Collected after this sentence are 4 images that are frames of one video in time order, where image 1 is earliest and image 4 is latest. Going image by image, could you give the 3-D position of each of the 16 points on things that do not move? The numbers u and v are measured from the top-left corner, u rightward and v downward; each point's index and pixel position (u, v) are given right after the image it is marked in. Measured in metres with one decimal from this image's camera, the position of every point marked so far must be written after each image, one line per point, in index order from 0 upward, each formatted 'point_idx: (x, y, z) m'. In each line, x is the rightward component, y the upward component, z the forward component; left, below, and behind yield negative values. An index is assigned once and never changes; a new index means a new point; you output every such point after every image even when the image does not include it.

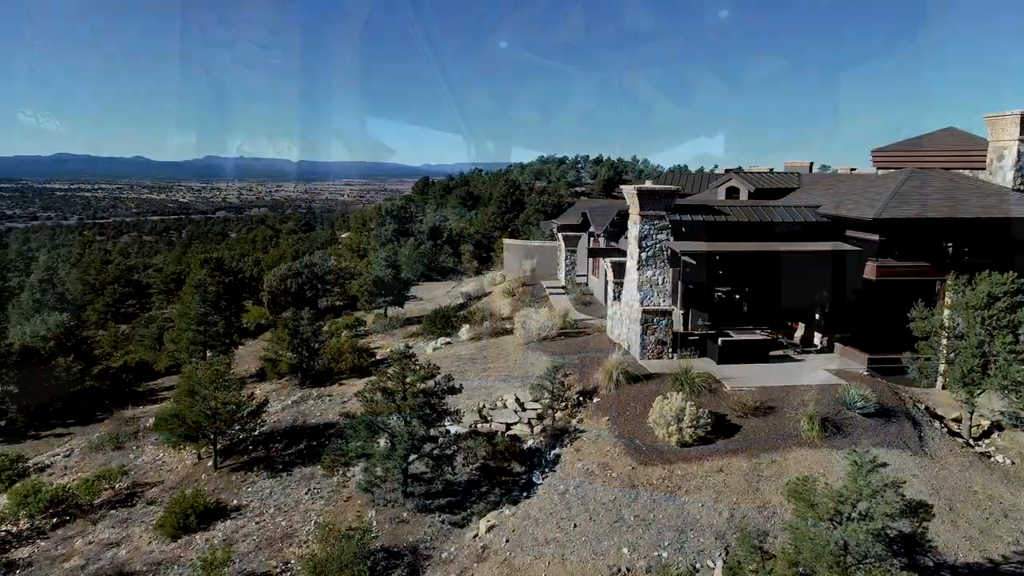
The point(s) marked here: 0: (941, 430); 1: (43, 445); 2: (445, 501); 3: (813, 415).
0: (+6.3, -2.1, +10.5) m
1: (-9.8, -3.3, +14.9) m
2: (-1.0, -3.0, +10.2) m
3: (+4.2, -1.8, +10.0) m
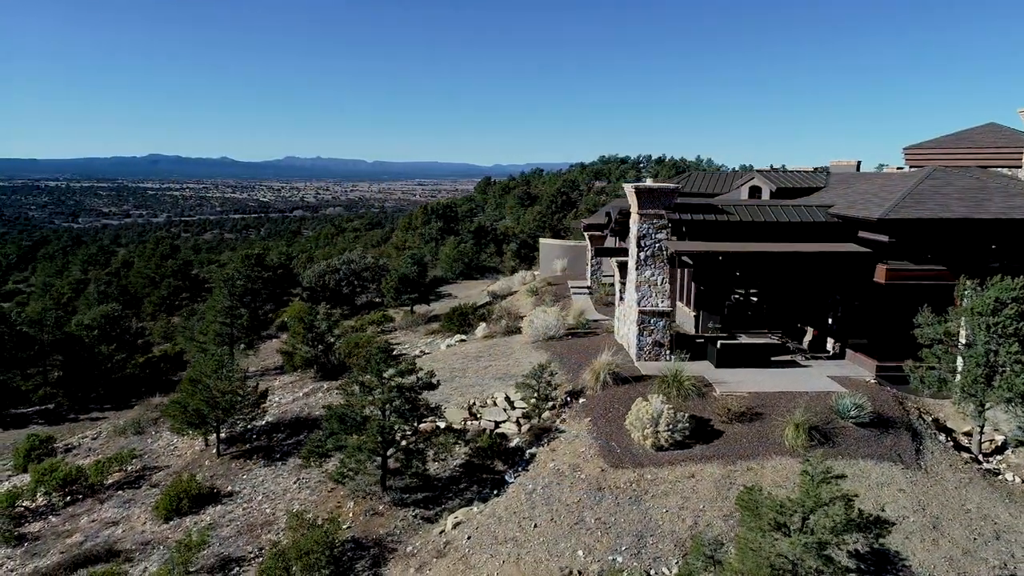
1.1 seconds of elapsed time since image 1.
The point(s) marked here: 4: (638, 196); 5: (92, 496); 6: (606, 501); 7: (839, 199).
0: (+6.0, -2.2, +9.9) m
1: (-9.6, -3.1, +15.8) m
2: (-1.3, -3.0, +10.3) m
3: (+3.8, -1.8, +9.6) m
4: (+2.2, +1.5, +11.9) m
5: (-7.0, -3.5, +11.9) m
6: (+1.1, -2.6, +8.8) m
7: (+5.9, +1.6, +12.9) m
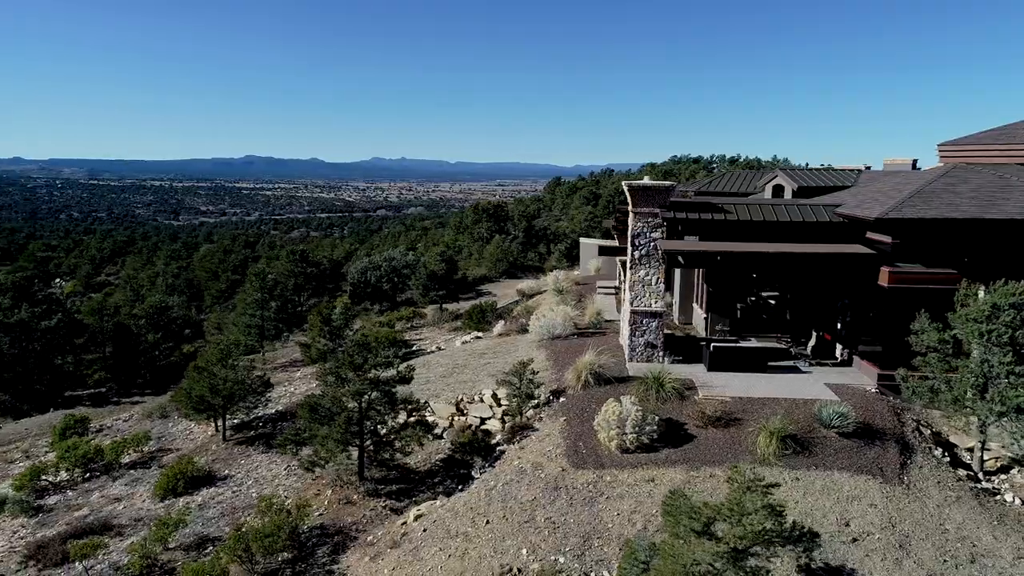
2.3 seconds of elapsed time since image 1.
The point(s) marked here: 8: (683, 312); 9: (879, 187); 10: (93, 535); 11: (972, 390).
0: (+5.5, -2.2, +9.3) m
1: (-9.4, -2.9, +16.8) m
2: (-1.7, -2.9, +10.5) m
3: (+3.4, -1.8, +9.2) m
4: (+2.0, +1.5, +11.7) m
5: (-7.2, -3.3, +12.7) m
6: (+0.6, -2.6, +8.7) m
7: (+5.8, +1.5, +12.3) m
8: (+3.8, -0.5, +15.9) m
9: (+6.2, +1.7, +12.0) m
10: (-6.0, -3.5, +10.2) m
11: (+5.6, -1.2, +8.7) m
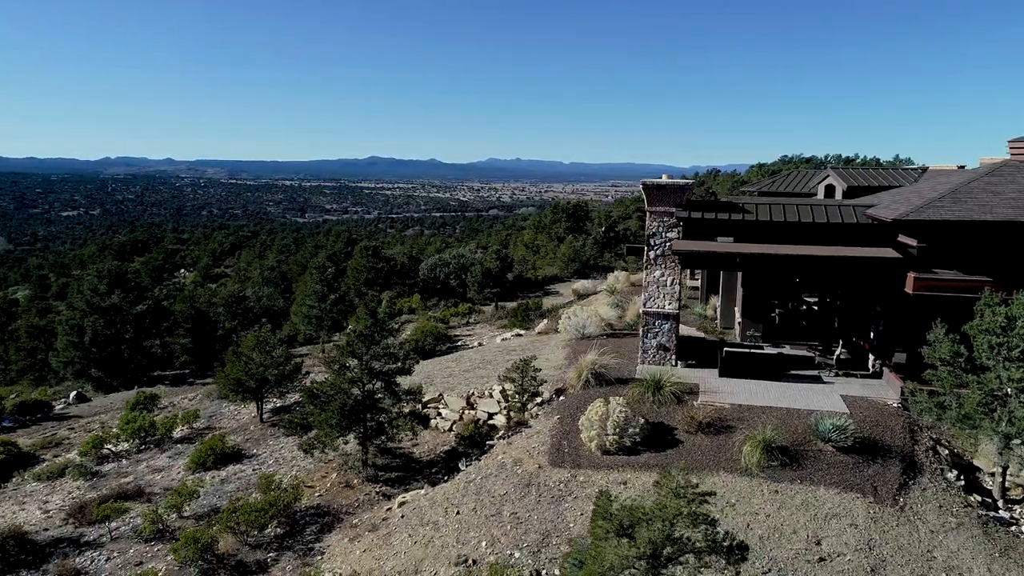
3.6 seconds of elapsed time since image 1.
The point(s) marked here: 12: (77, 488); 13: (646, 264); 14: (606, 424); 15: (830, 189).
0: (+5.2, -2.3, +8.5) m
1: (-8.4, -2.6, +18.3) m
2: (-1.8, -2.8, +10.8) m
3: (+3.1, -1.9, +8.8) m
4: (+2.2, +1.5, +11.4) m
5: (-6.9, -3.1, +13.8) m
6: (+0.2, -2.5, +8.7) m
7: (+6.0, +1.4, +11.4) m
8: (+4.6, -0.6, +15.3) m
9: (+6.4, +1.6, +11.2) m
10: (-6.0, -3.3, +11.2) m
11: (+5.2, -1.3, +8.0) m
12: (-7.5, -3.4, +12.3) m
13: (+2.2, +0.4, +11.7) m
14: (+1.3, -1.8, +9.4) m
15: (+6.6, +2.1, +14.8) m
